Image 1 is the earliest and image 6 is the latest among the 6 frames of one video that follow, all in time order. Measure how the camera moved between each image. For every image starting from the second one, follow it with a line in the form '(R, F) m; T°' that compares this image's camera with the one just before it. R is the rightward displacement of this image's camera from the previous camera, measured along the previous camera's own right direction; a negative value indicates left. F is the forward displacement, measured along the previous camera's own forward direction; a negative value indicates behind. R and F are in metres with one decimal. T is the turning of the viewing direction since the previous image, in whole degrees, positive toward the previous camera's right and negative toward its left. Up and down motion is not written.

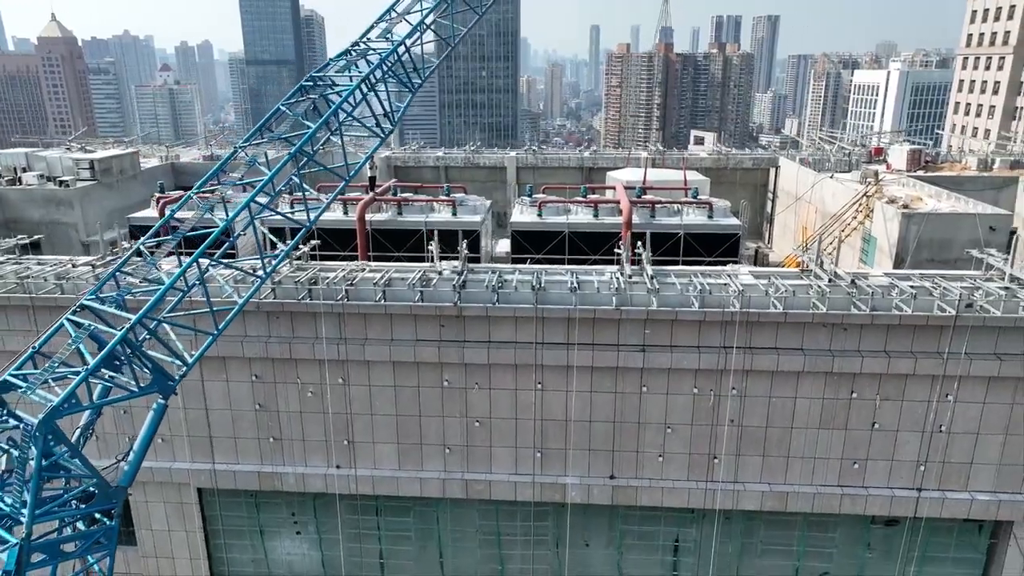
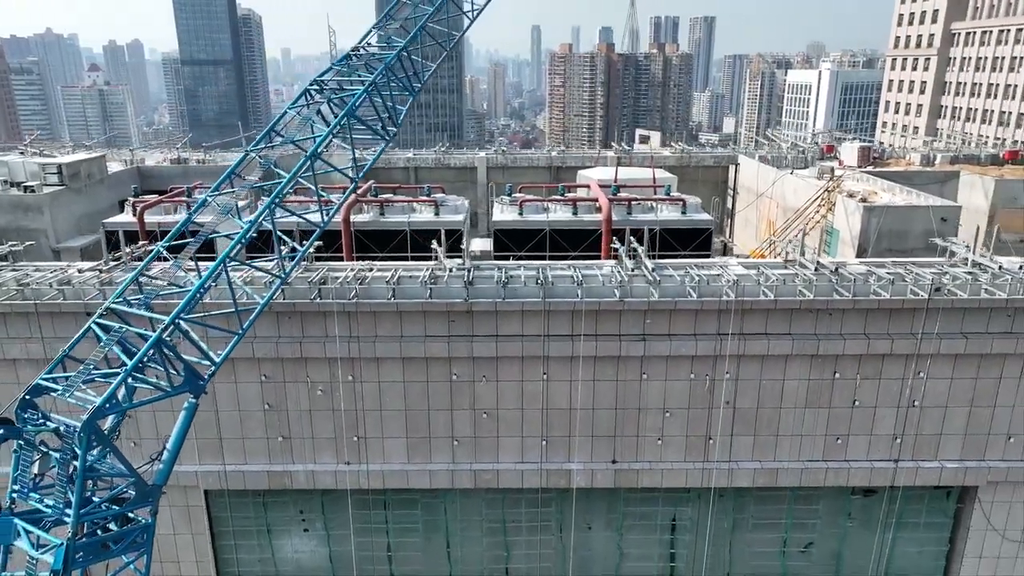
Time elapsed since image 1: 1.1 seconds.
(-1.5, -0.6) m; +4°
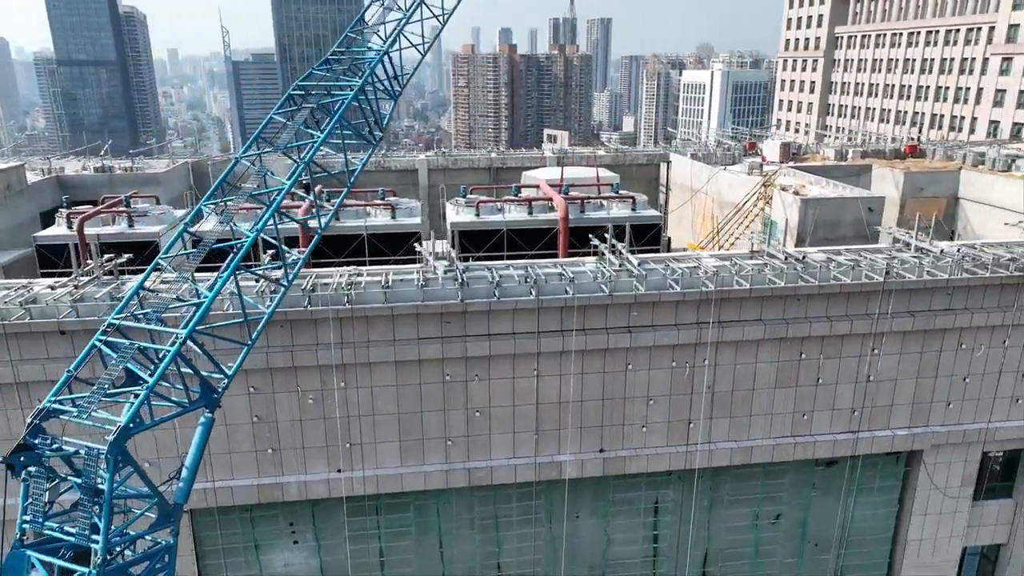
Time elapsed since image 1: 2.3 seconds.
(-2.0, -0.3) m; +7°
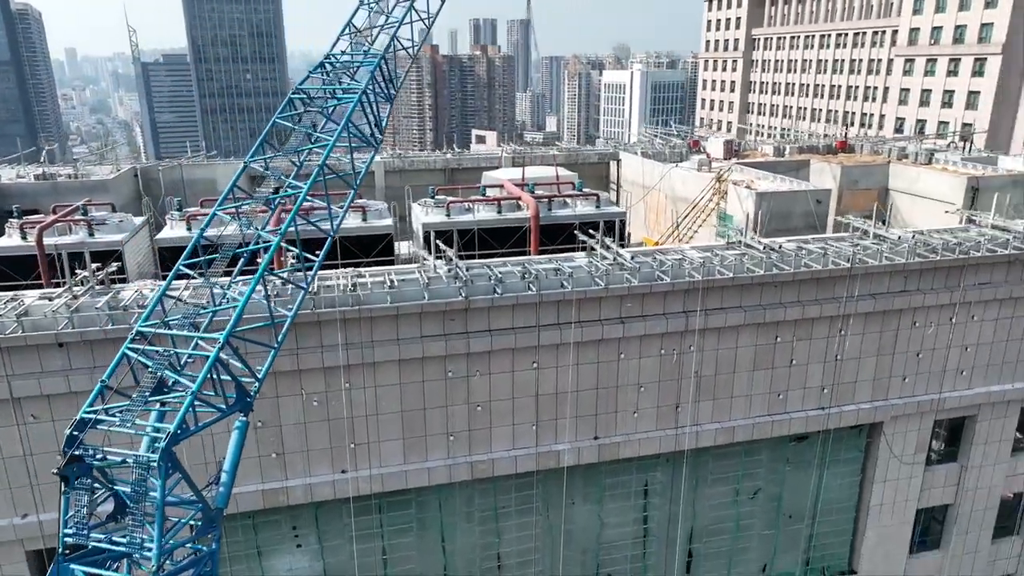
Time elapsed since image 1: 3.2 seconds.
(-1.9, -0.5) m; +6°
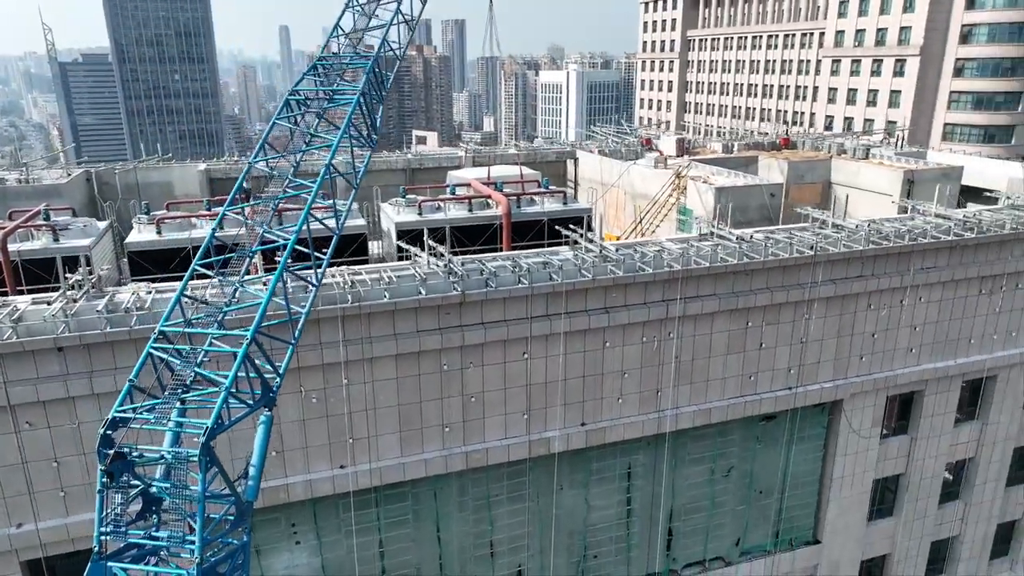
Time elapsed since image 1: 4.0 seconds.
(-1.4, -0.6) m; +5°
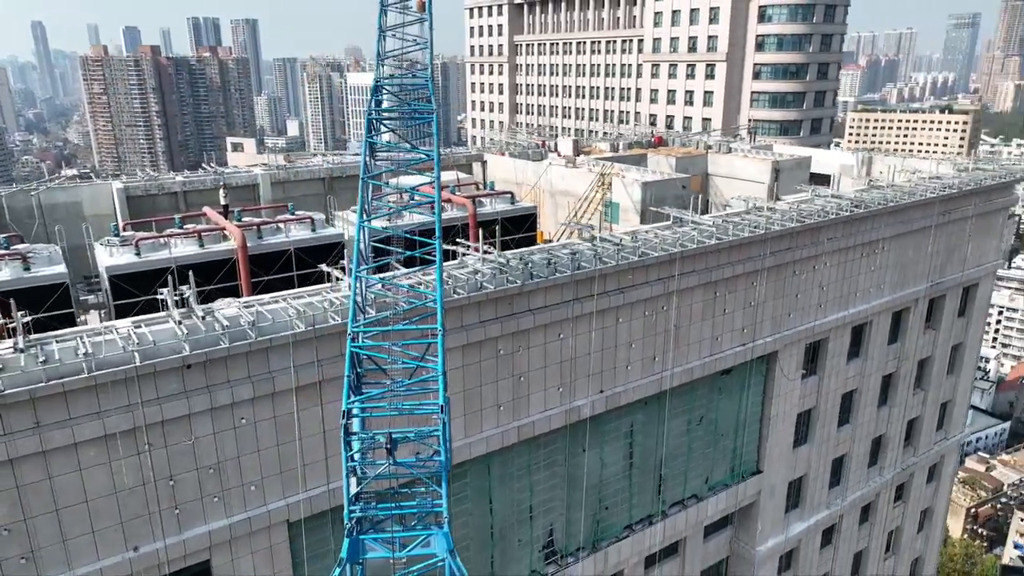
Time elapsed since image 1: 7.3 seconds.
(-6.8, -1.8) m; +15°
